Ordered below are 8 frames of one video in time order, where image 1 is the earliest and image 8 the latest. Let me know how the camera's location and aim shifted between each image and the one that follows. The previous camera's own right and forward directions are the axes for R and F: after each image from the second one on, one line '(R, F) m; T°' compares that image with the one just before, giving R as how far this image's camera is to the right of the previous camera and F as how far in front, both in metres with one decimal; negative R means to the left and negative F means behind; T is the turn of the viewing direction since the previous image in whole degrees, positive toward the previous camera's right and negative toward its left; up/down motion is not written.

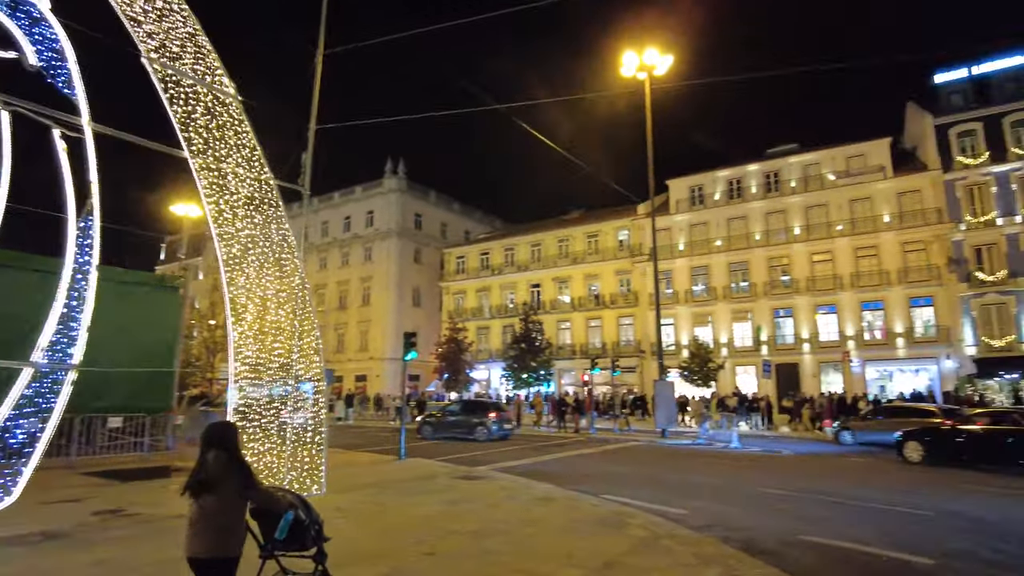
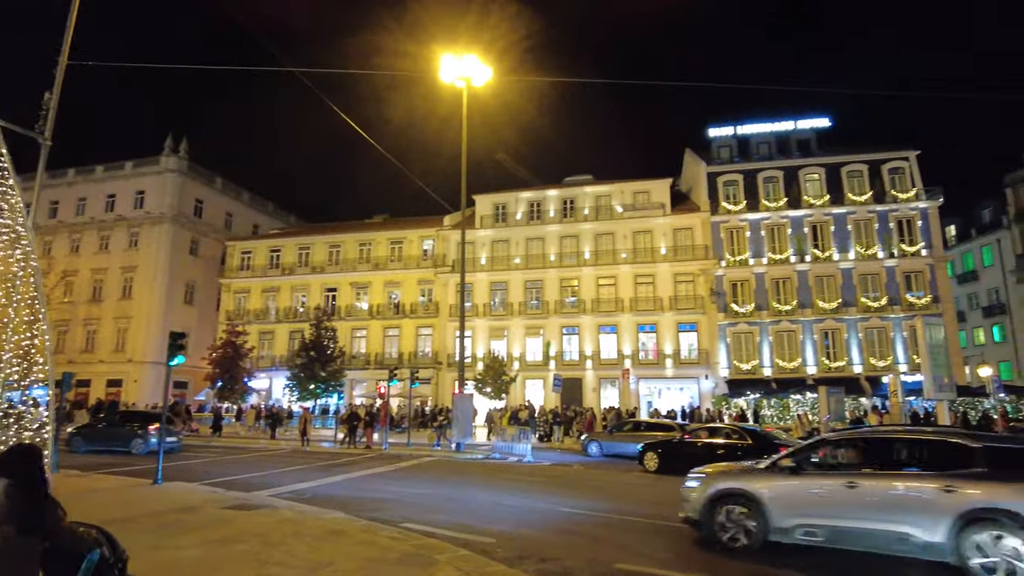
(-0.2, +1.0) m; +18°
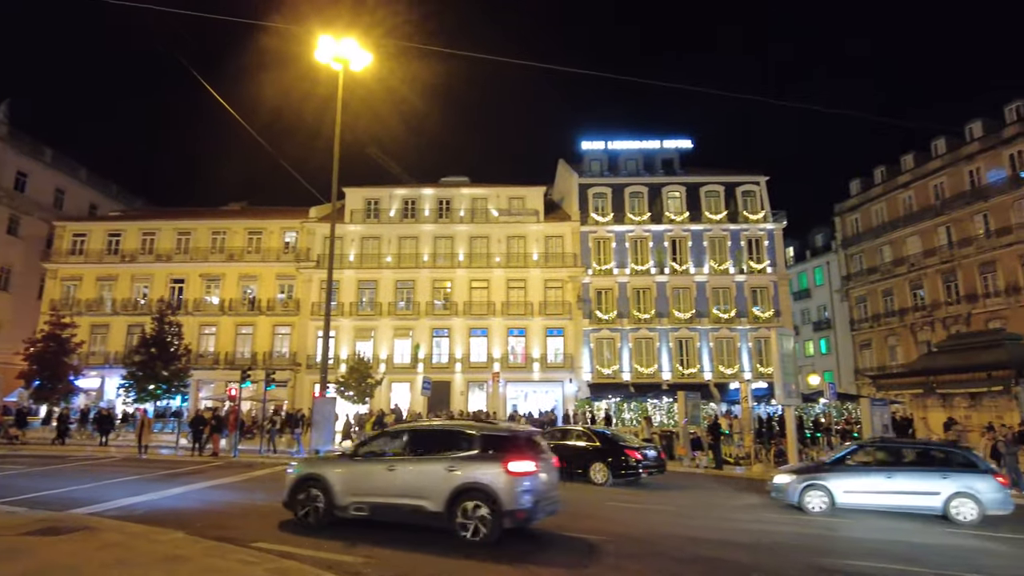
(-0.1, +0.6) m; +11°
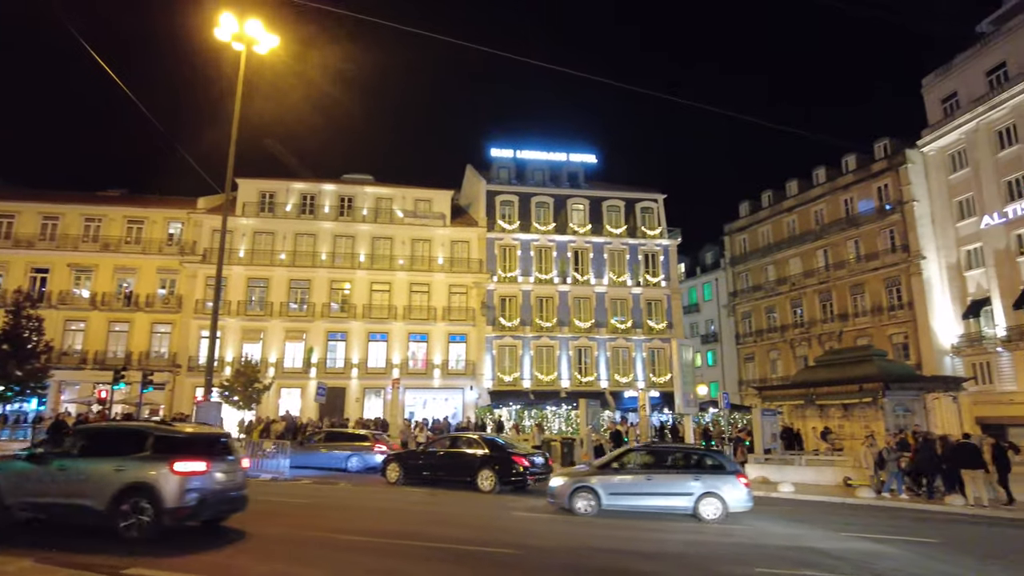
(-0.3, +0.5) m; +9°
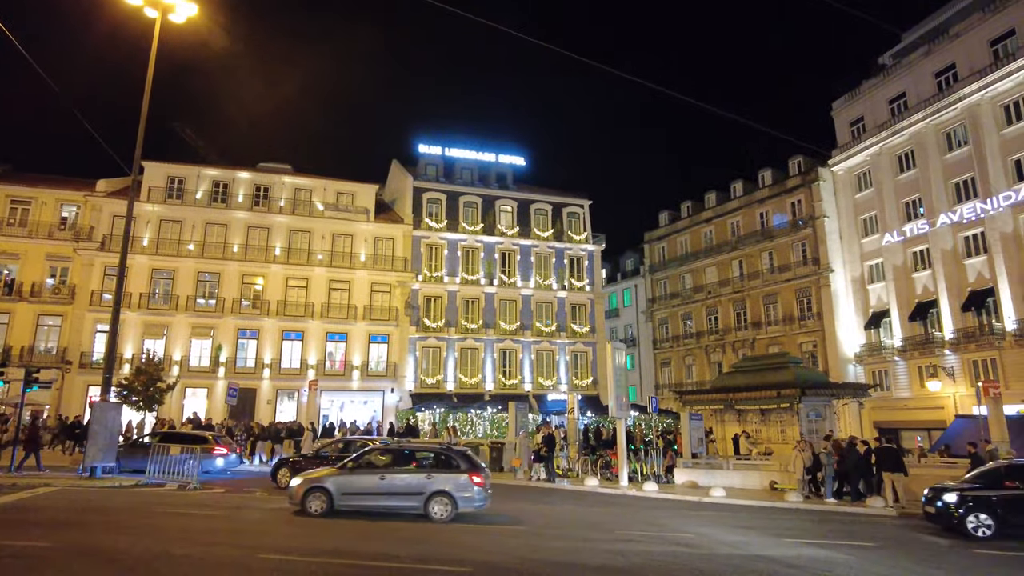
(-0.6, +0.7) m; +7°
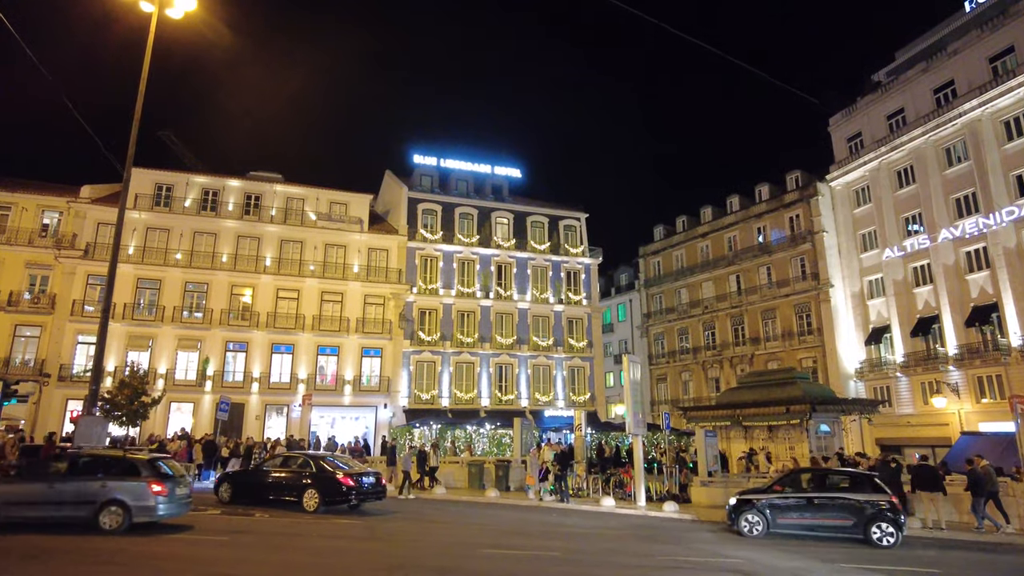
(-0.8, +0.9) m; +1°
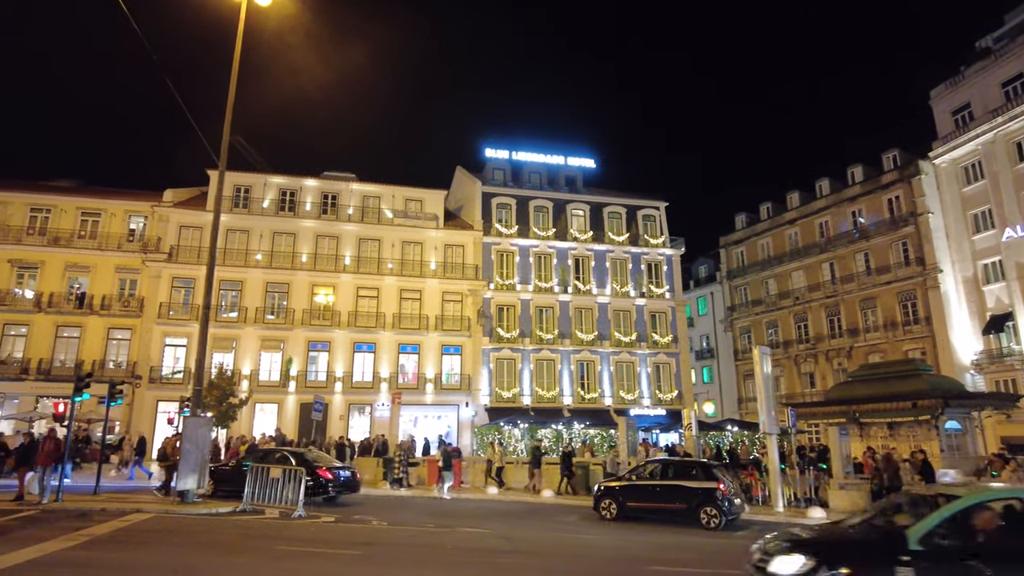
(-1.6, +1.3) m; -5°
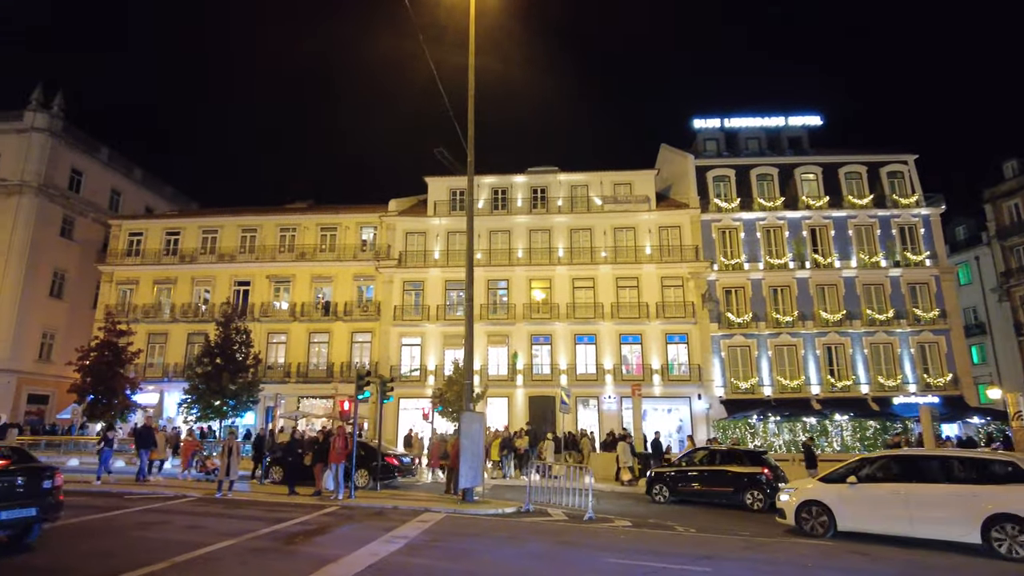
(-2.2, +1.3) m; -16°
